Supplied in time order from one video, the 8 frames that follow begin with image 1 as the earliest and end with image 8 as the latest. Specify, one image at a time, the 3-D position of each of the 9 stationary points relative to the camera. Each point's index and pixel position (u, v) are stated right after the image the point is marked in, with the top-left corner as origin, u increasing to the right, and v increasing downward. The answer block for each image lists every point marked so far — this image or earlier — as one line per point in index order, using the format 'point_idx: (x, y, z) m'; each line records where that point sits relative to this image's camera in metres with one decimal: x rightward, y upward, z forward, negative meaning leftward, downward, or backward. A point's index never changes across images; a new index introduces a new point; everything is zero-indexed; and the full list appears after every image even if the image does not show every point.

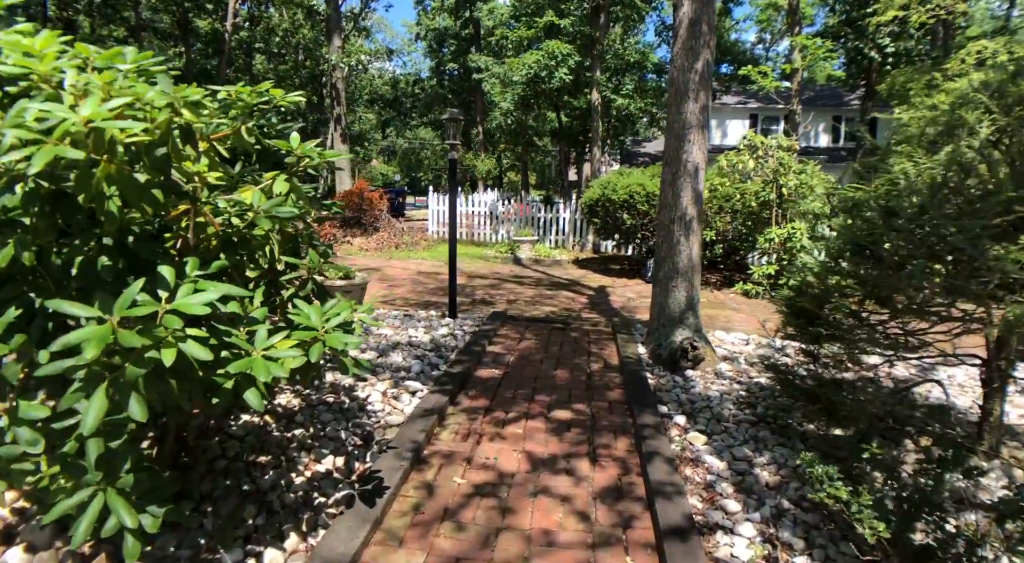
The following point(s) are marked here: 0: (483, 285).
0: (-0.5, -0.1, +9.6) m
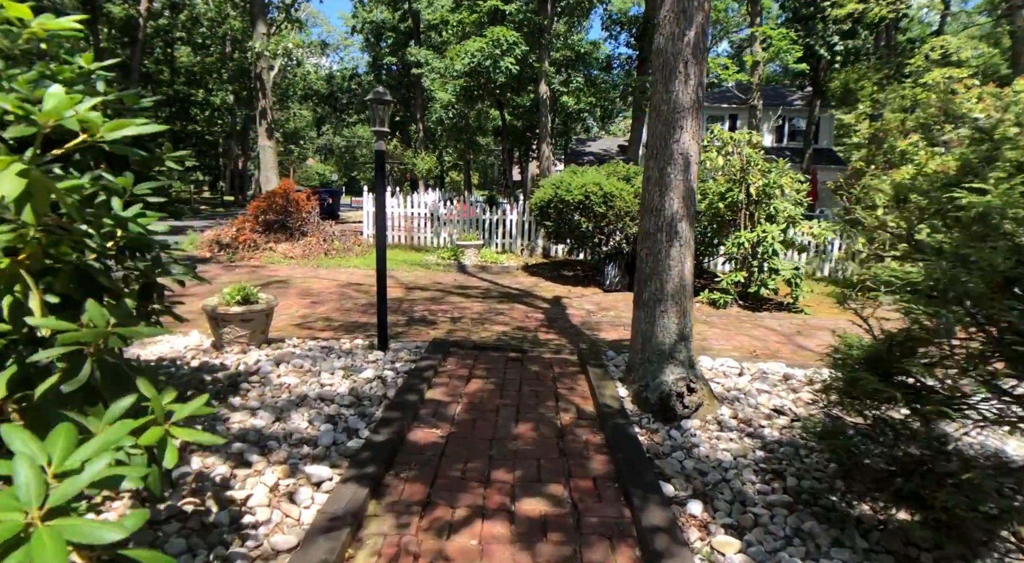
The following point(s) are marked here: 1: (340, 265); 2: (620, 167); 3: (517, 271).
0: (-1.3, -0.2, +8.4) m
1: (-3.4, +0.3, +11.3) m
2: (+1.8, +2.0, +9.9) m
3: (+0.1, +0.2, +11.4) m
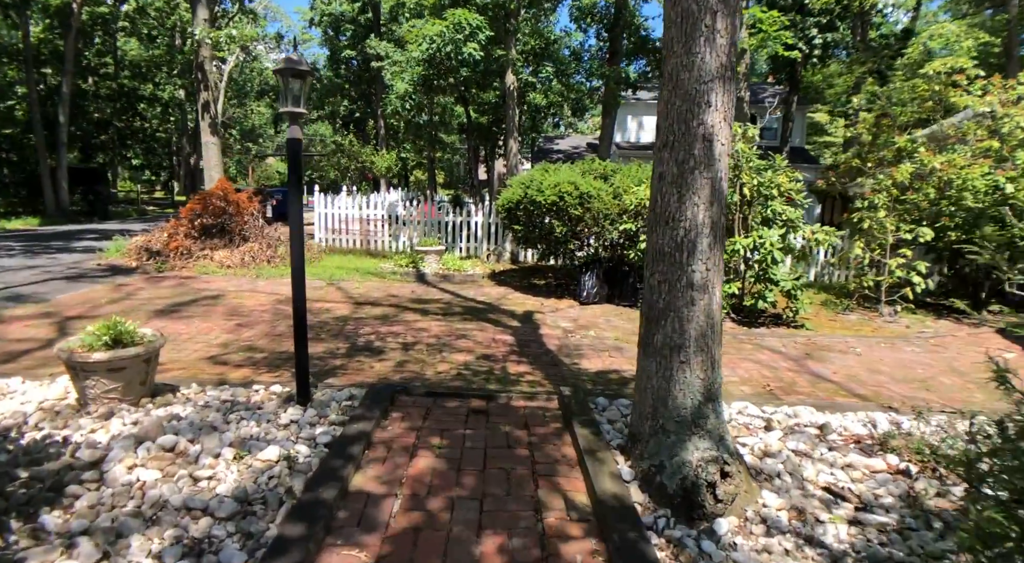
0: (-1.8, -0.5, +7.2) m
1: (-4.0, +0.1, +10.0) m
2: (+1.2, +1.8, +8.9) m
3: (-0.5, 0.0, +10.2) m
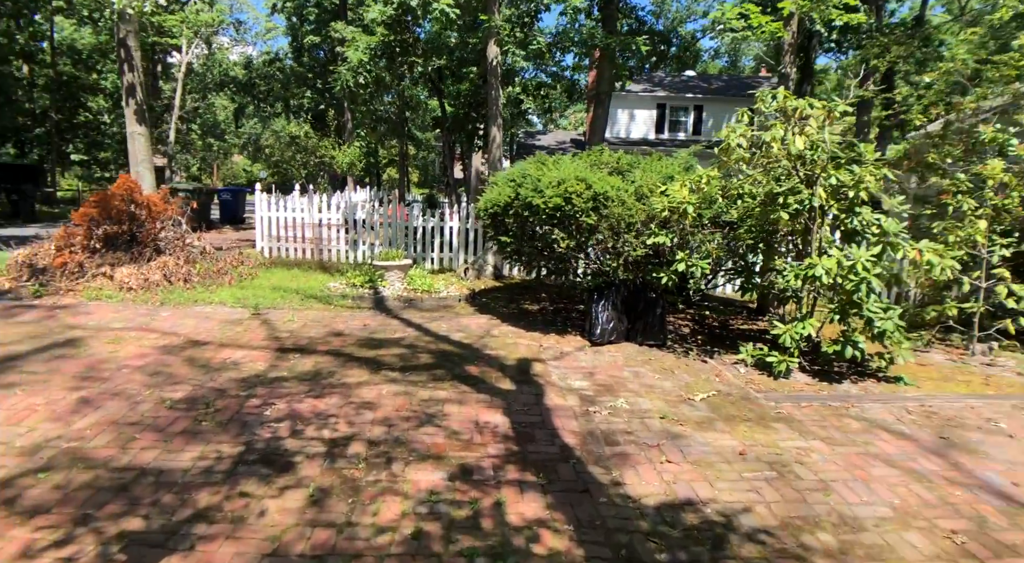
0: (-1.8, -0.8, +4.9) m
1: (-4.2, -0.3, +7.6) m
2: (+1.1, +1.5, +6.7) m
3: (-0.7, -0.3, +8.0) m
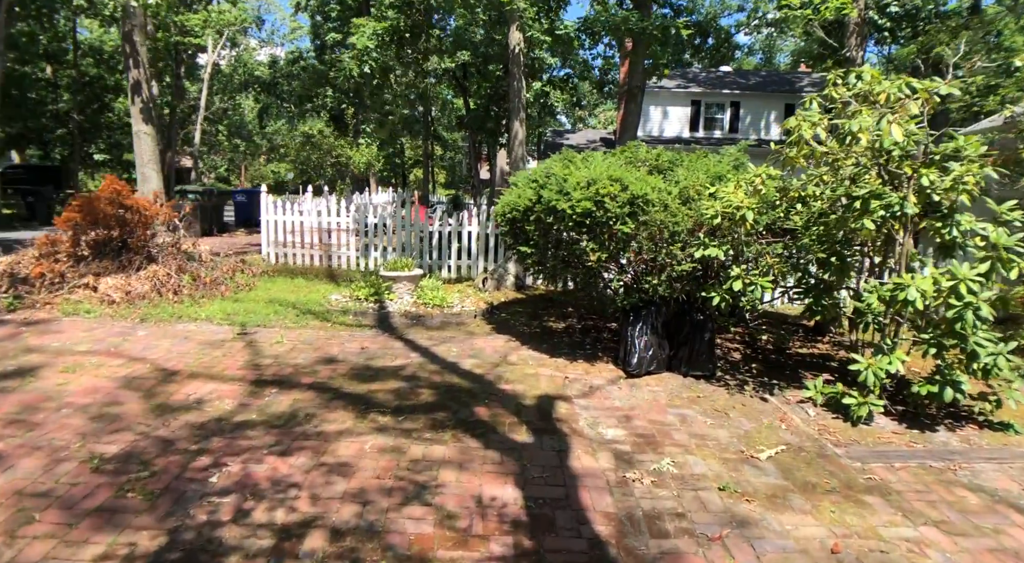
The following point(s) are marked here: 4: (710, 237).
0: (-1.7, -1.0, +4.1) m
1: (-3.9, -0.4, +6.9) m
2: (+1.3, +1.3, +5.7) m
3: (-0.4, -0.5, +7.1) m
4: (+1.6, +0.4, +4.8) m
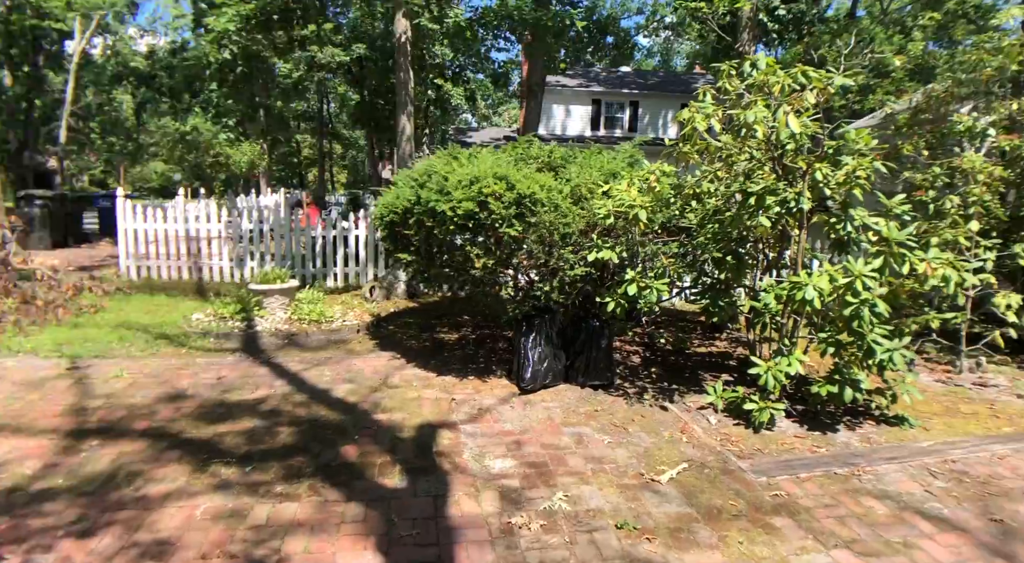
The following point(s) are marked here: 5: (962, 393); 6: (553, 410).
0: (-2.4, -1.2, +3.3) m
1: (-5.0, -0.7, +5.7) m
2: (+0.2, +1.2, +5.3) m
3: (-1.6, -0.6, +6.4) m
4: (+0.7, +0.3, +4.5) m
5: (+3.8, -1.0, +4.8) m
6: (+0.3, -1.0, +4.4) m
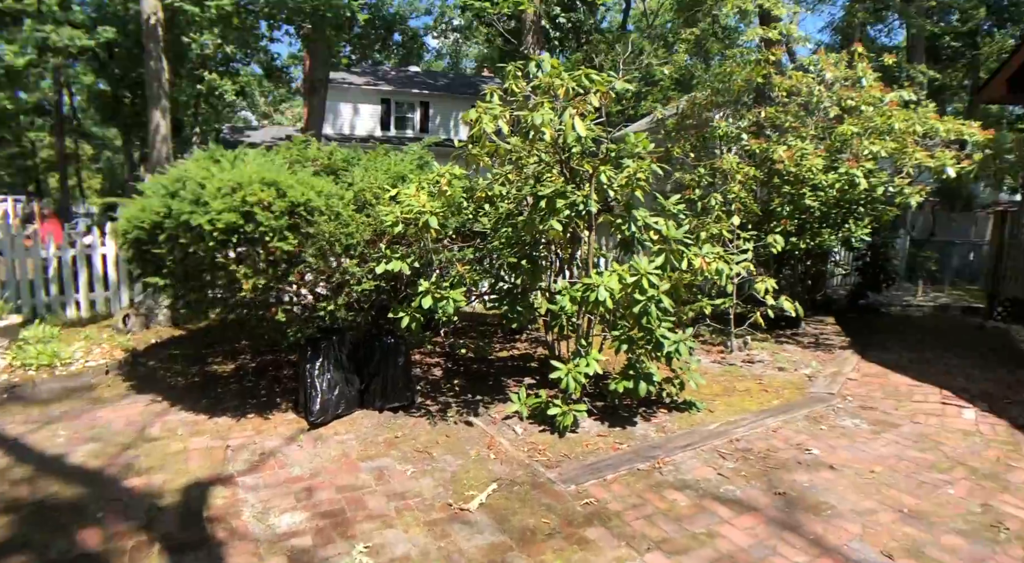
0: (-3.3, -1.4, +2.0) m
1: (-6.6, -1.2, +3.5) m
2: (-1.6, +1.1, +4.7) m
3: (-3.6, -0.9, +5.2) m
4: (-0.8, +0.3, +4.1) m
5: (+2.1, -0.8, +5.4) m
6: (-1.0, -1.1, +3.9) m
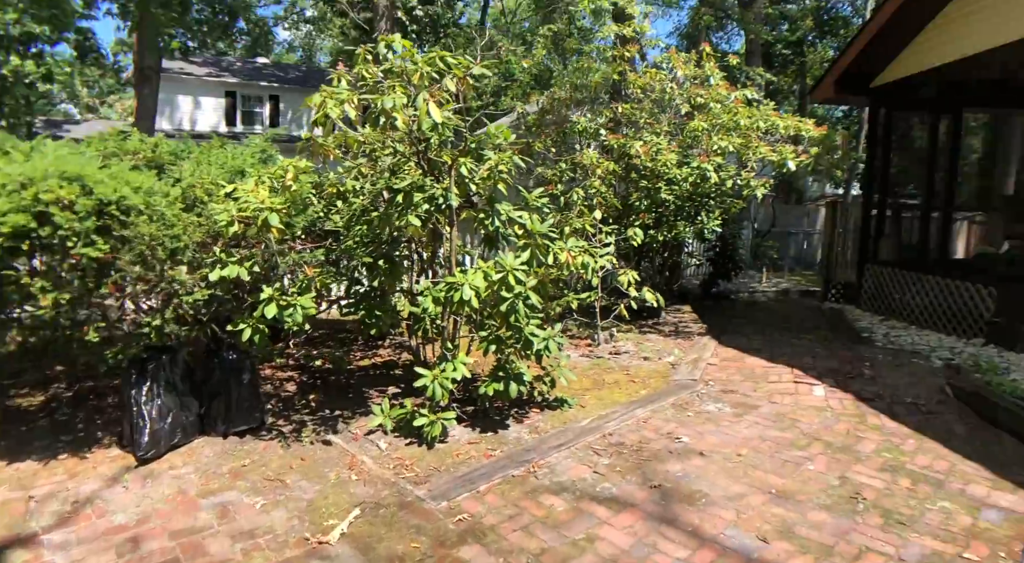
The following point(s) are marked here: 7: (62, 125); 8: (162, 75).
0: (-3.6, -1.6, +1.0) m
1: (-7.1, -1.4, +1.8) m
2: (-2.6, +1.0, +4.1) m
3: (-4.6, -1.1, +4.1) m
4: (-1.7, +0.2, +3.7) m
5: (+0.9, -0.8, +5.6) m
6: (-1.9, -1.2, +3.4) m
7: (-14.9, +5.2, +19.4) m
8: (-10.7, +6.5, +18.6) m
